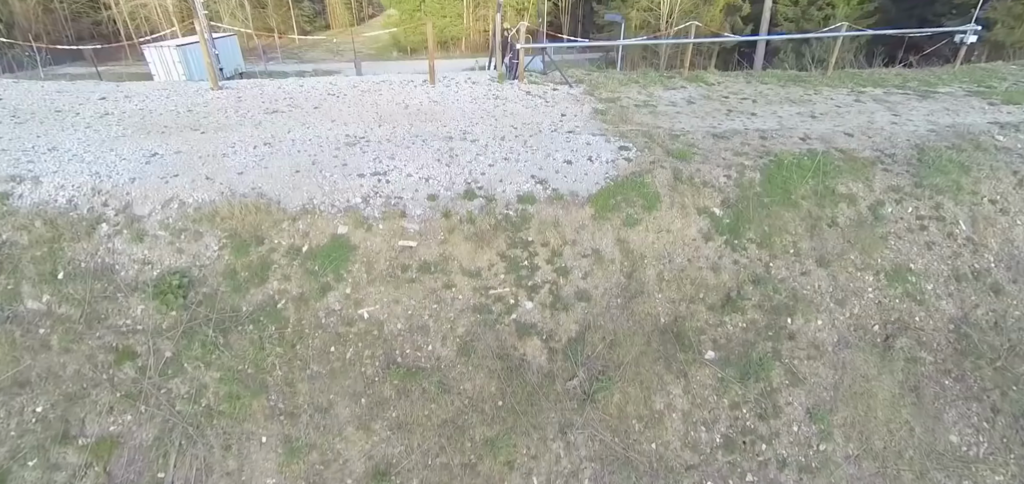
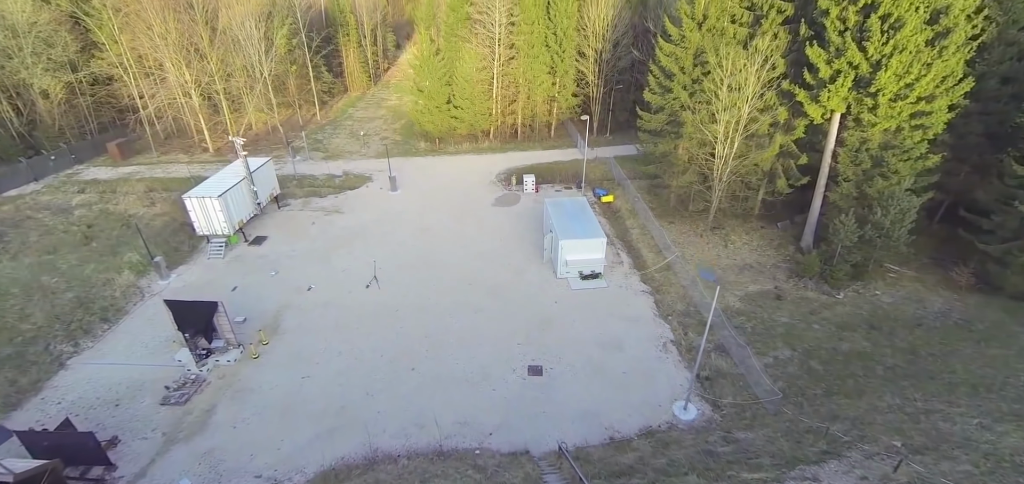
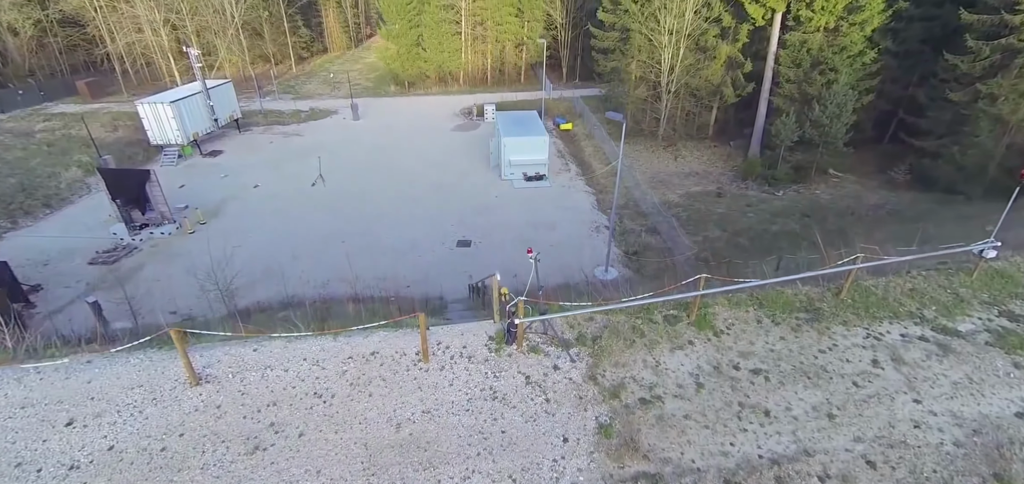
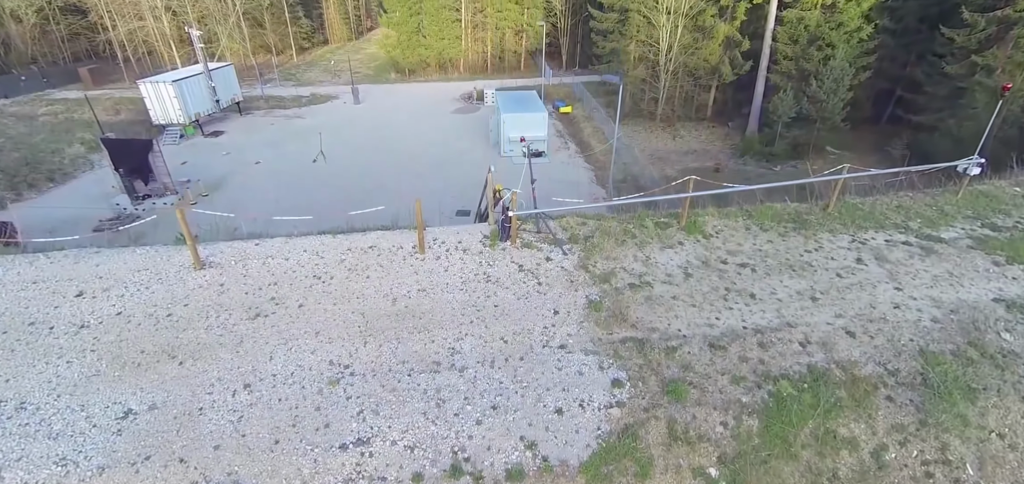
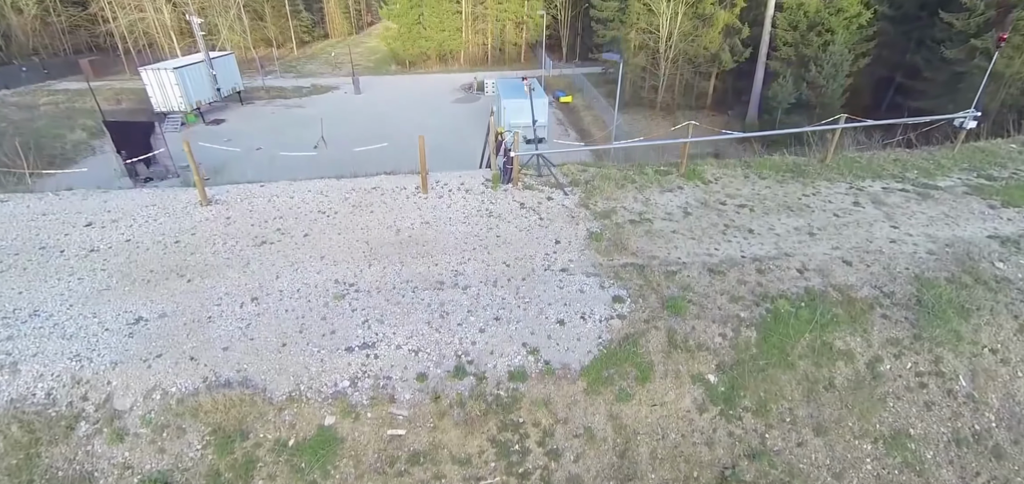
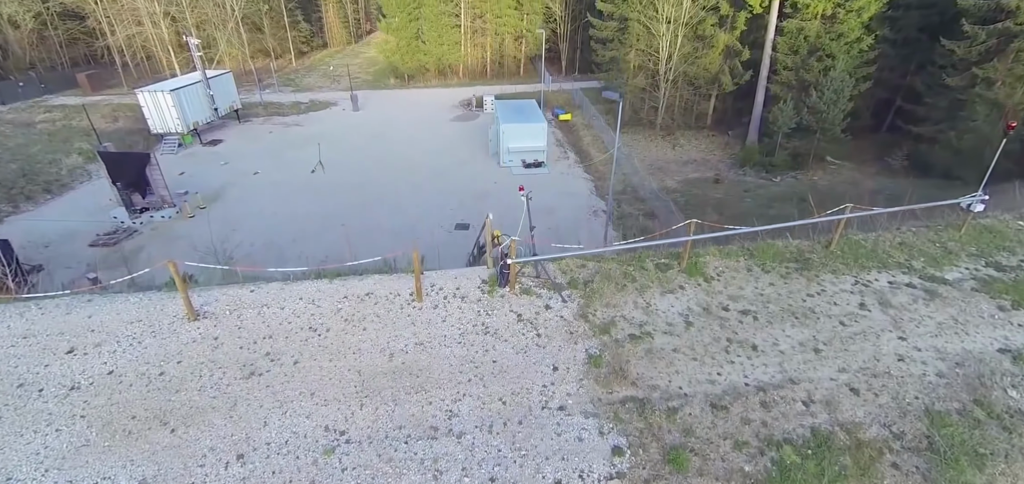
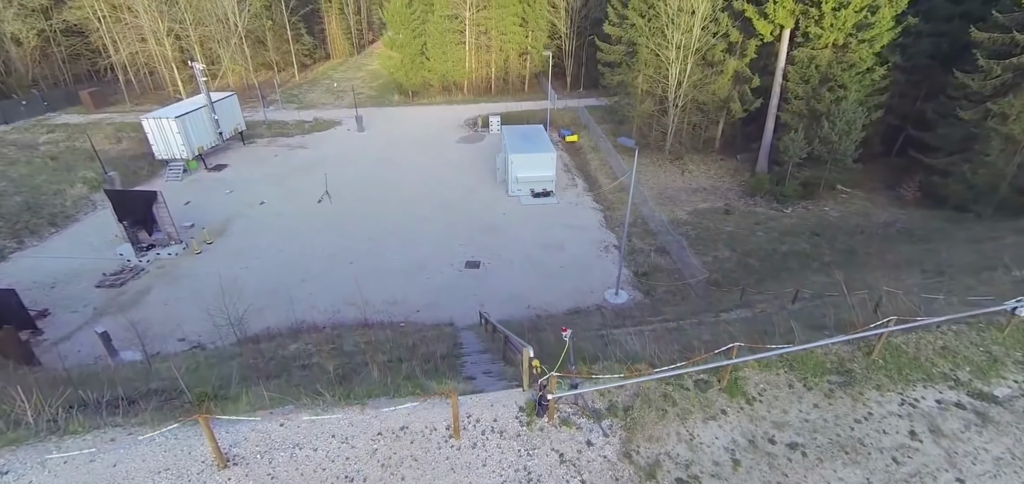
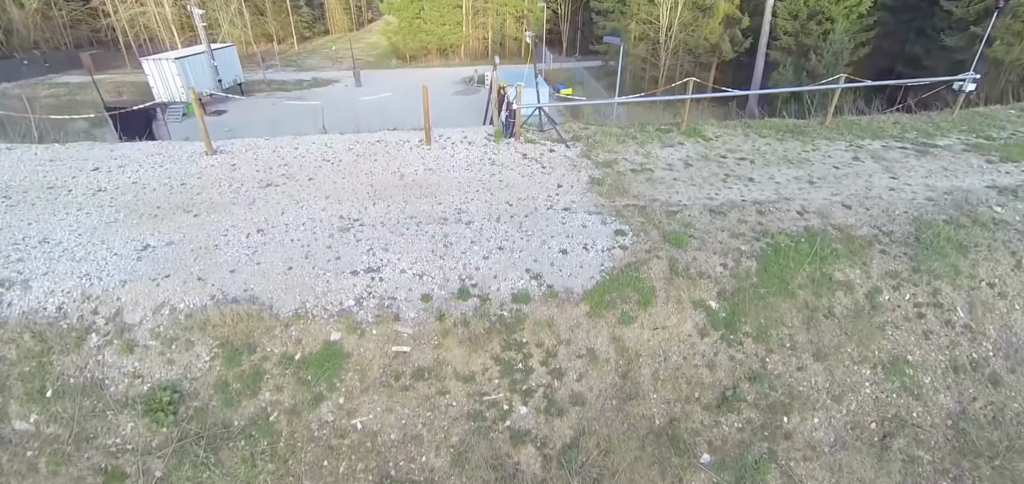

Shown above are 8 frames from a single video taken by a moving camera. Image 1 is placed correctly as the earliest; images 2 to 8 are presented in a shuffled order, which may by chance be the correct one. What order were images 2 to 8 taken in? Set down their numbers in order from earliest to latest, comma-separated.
8, 5, 4, 6, 3, 7, 2
